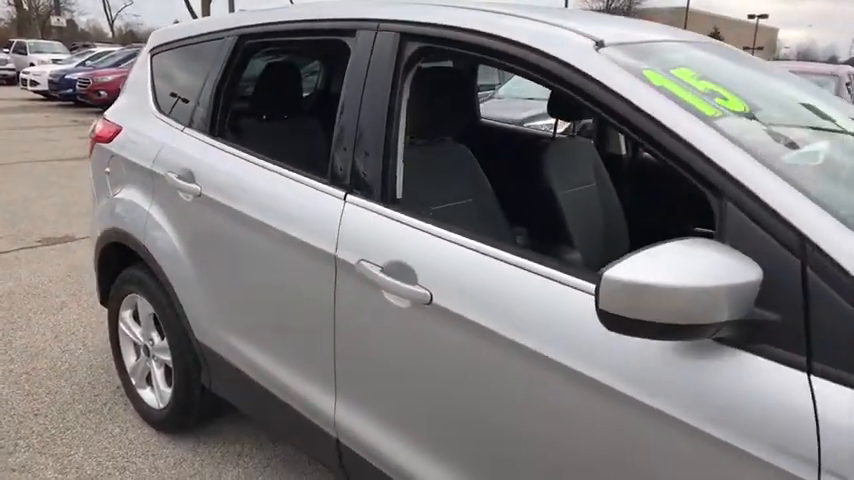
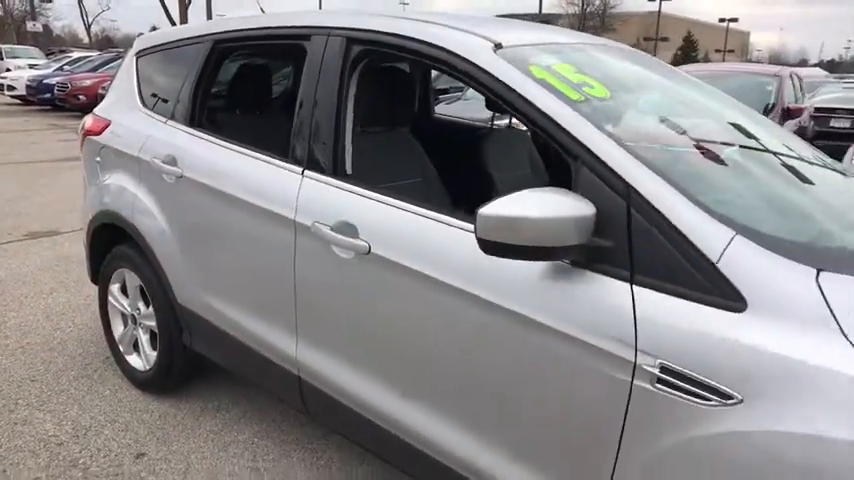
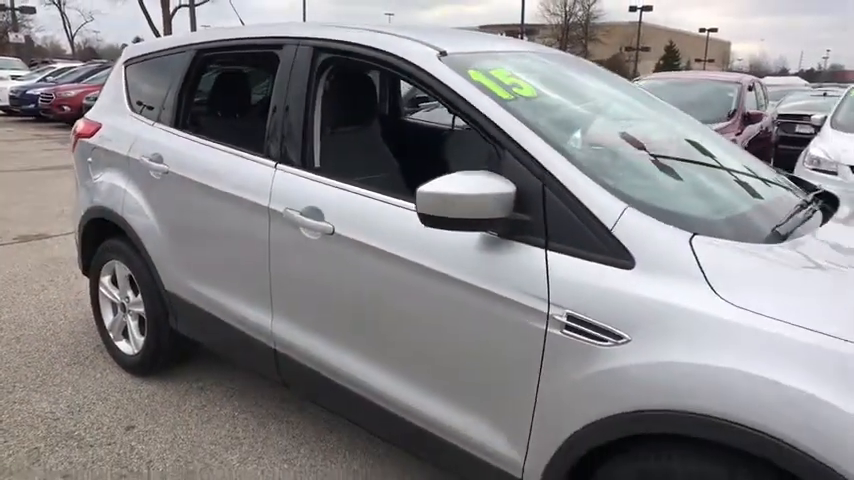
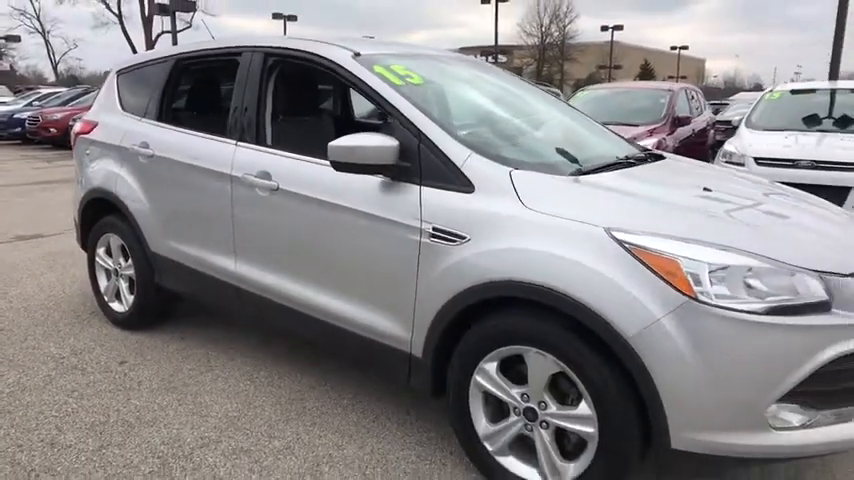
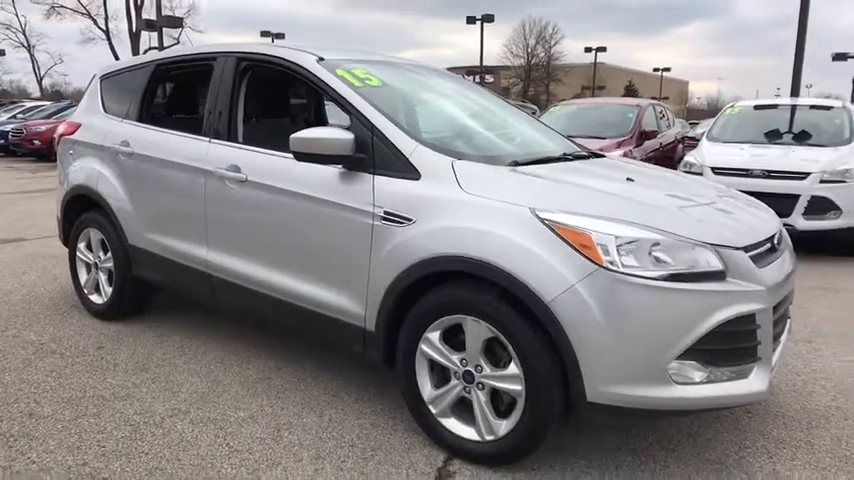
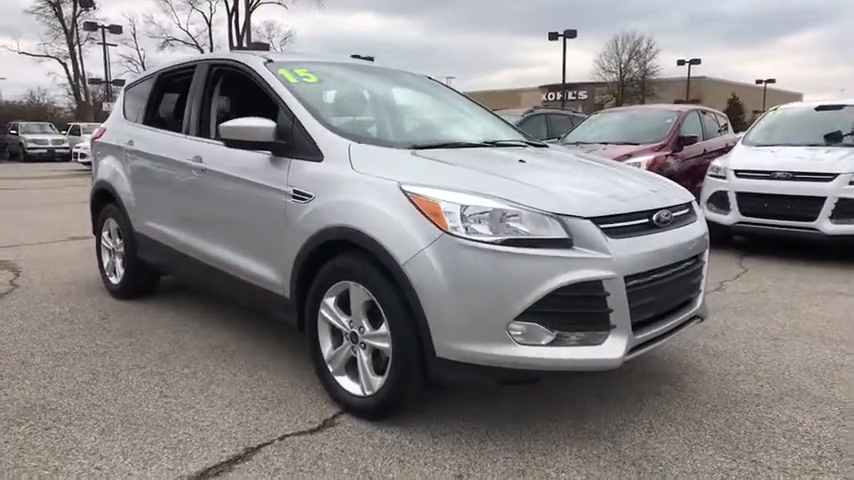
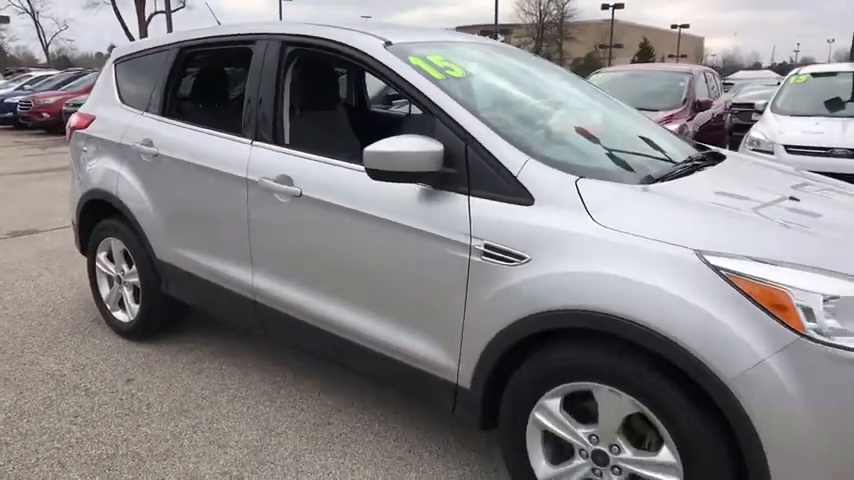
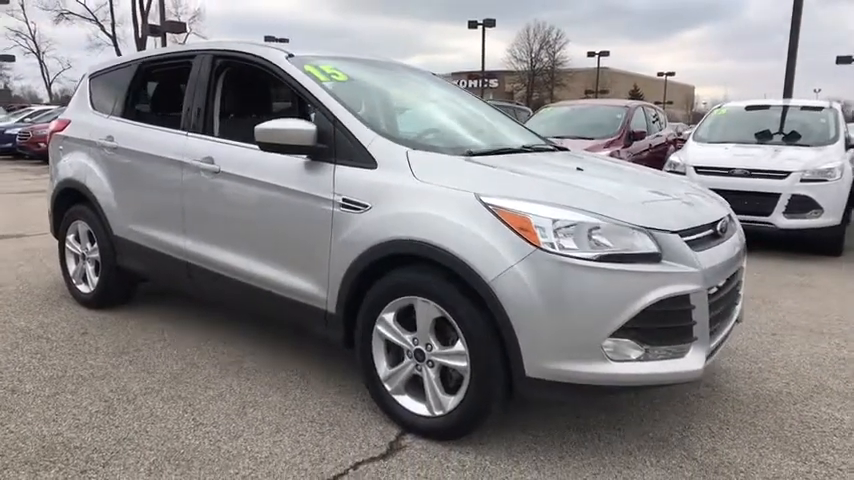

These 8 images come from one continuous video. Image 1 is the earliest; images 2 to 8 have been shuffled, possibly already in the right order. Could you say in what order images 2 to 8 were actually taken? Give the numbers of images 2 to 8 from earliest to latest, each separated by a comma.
2, 3, 7, 4, 5, 8, 6
